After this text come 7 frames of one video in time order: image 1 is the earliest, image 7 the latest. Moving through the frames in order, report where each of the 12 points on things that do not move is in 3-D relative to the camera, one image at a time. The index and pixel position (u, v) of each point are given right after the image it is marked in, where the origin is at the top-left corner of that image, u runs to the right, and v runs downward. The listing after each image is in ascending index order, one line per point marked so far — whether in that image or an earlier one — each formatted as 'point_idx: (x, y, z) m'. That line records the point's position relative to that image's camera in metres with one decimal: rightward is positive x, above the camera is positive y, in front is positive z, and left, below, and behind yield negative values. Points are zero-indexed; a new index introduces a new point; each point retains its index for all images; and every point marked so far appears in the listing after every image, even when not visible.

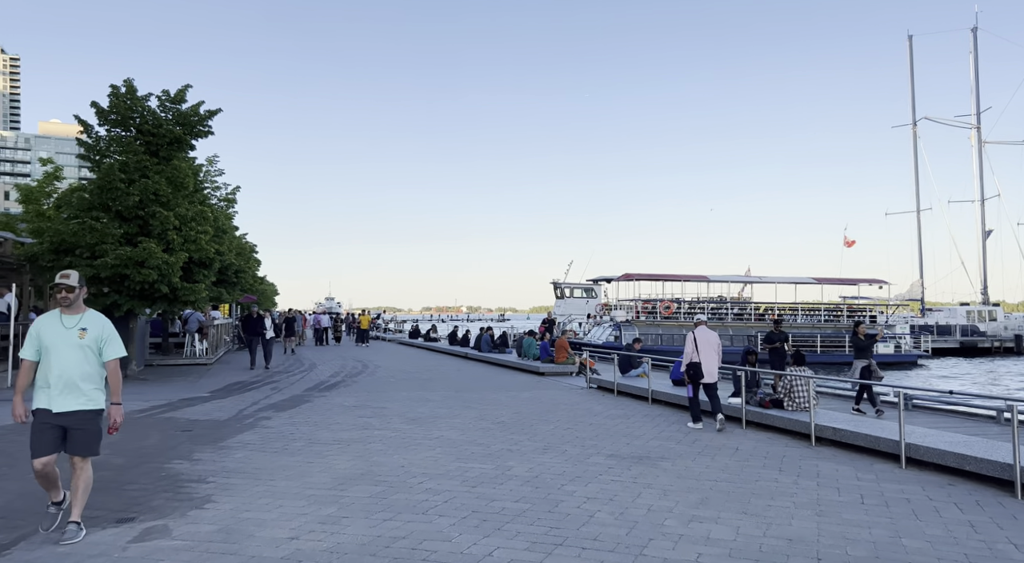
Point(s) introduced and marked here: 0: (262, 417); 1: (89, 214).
0: (-3.9, -2.1, +11.2) m
1: (-9.4, +1.5, +16.1) m
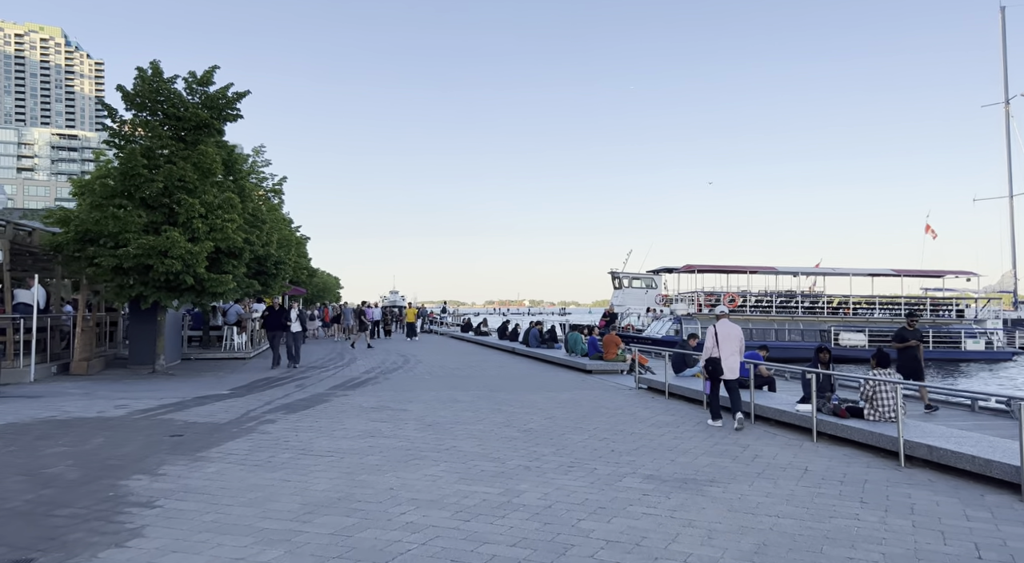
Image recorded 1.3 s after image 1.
0: (-3.4, -2.0, +10.1) m
1: (-8.6, +1.7, +15.4) m
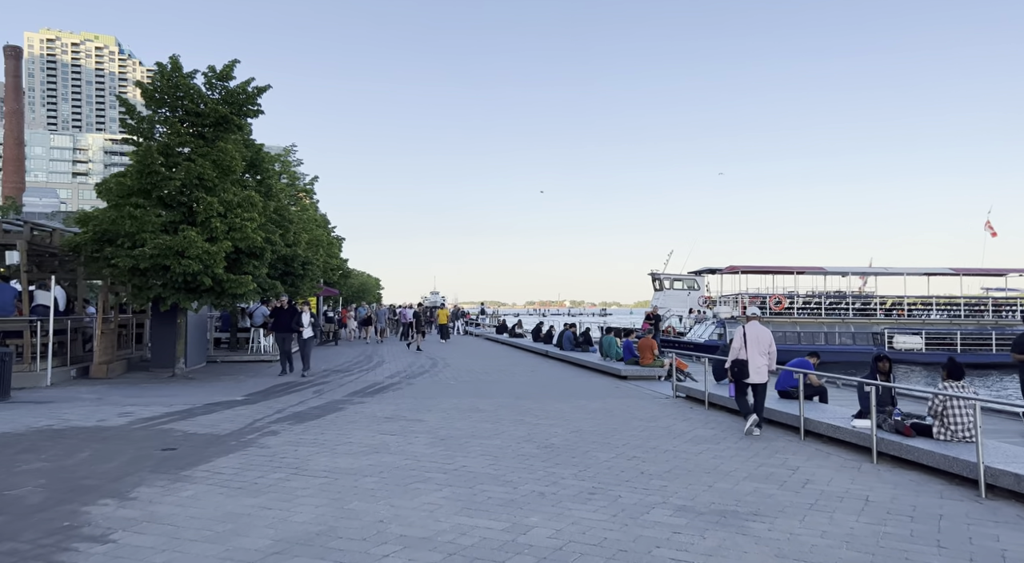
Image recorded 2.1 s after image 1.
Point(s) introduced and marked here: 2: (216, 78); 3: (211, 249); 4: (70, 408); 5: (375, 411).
0: (-3.2, -2.0, +9.4) m
1: (-8.0, +1.7, +15.0) m
2: (-6.7, +4.6, +16.3) m
3: (-6.3, +0.7, +15.1) m
4: (-7.0, -2.0, +11.5) m
5: (-2.2, -2.0, +11.4) m
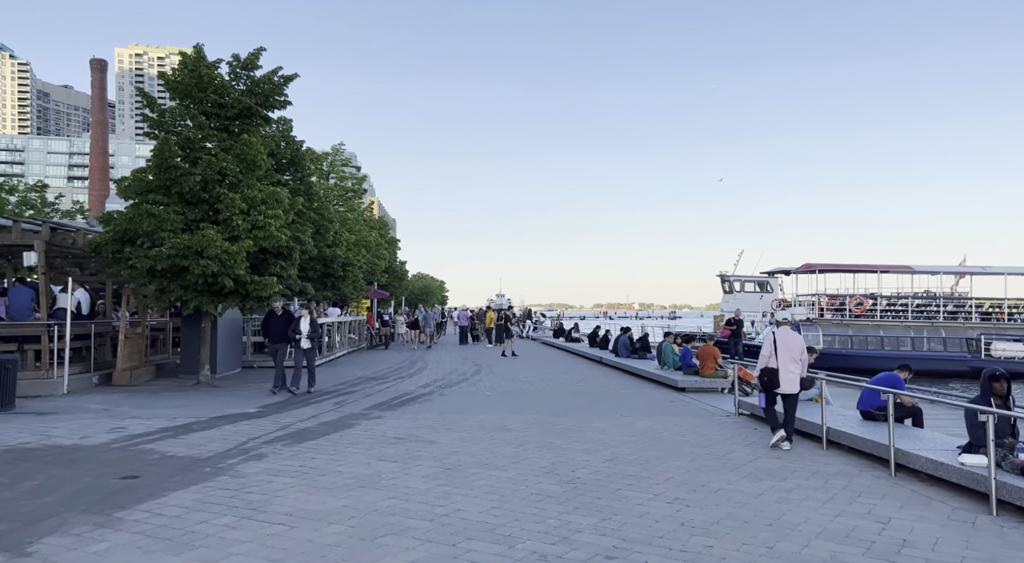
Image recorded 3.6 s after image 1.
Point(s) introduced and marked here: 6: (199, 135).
0: (-2.9, -2.0, +8.2) m
1: (-7.2, +1.6, +14.3) m
2: (-5.8, +4.6, +15.5) m
3: (-5.5, +0.6, +14.1) m
4: (-6.6, -2.0, +10.6) m
5: (-1.7, -2.1, +10.1) m
6: (-6.4, +3.0, +14.7) m
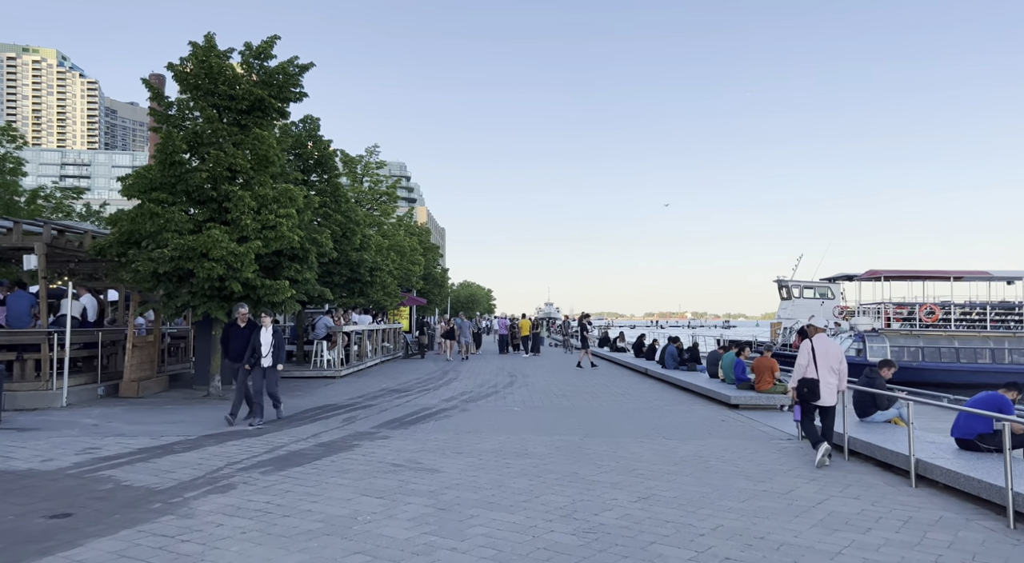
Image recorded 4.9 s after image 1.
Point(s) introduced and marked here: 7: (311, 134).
0: (-2.8, -2.0, +7.0) m
1: (-6.7, +1.6, +13.4) m
2: (-5.2, +4.5, +14.5) m
3: (-5.0, +0.6, +13.1) m
4: (-6.3, -2.1, +9.6) m
5: (-1.5, -2.1, +8.7) m
6: (-5.8, +2.9, +13.8) m
7: (-5.4, +4.0, +19.4) m
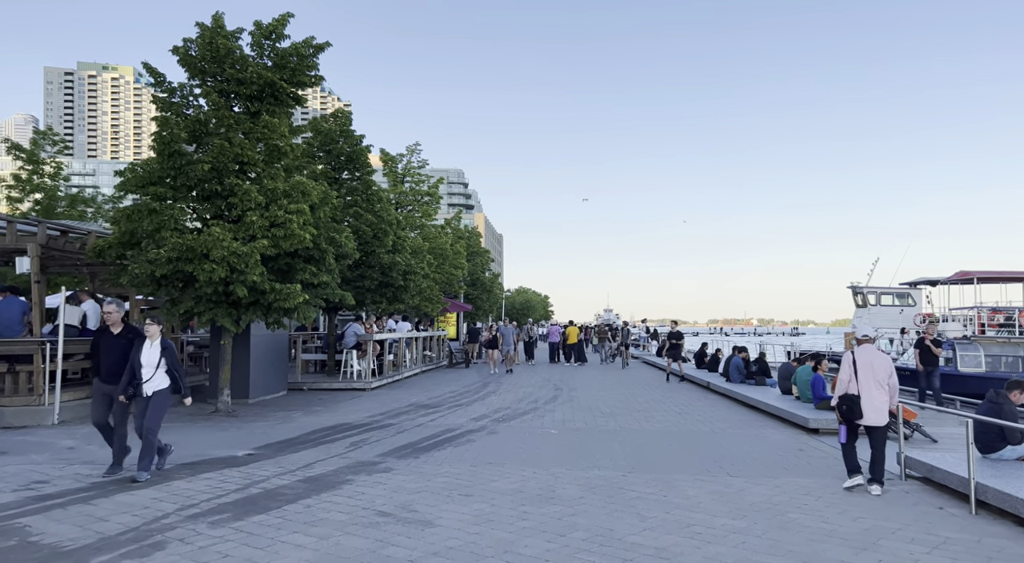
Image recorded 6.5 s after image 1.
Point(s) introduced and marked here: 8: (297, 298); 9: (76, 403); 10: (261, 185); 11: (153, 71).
0: (-2.7, -2.0, +5.4) m
1: (-6.1, +1.5, +12.2) m
2: (-4.5, +4.4, +13.2) m
3: (-4.4, +0.5, +11.7) m
4: (-6.0, -2.1, +8.4) m
5: (-1.3, -2.1, +7.1) m
6: (-5.2, +2.8, +12.5) m
7: (-4.3, +3.9, +18.1) m
8: (-3.7, -0.3, +12.4) m
9: (-7.4, -2.1, +12.3) m
10: (-4.3, +1.7, +12.3) m
11: (-6.3, +3.6, +12.7) m
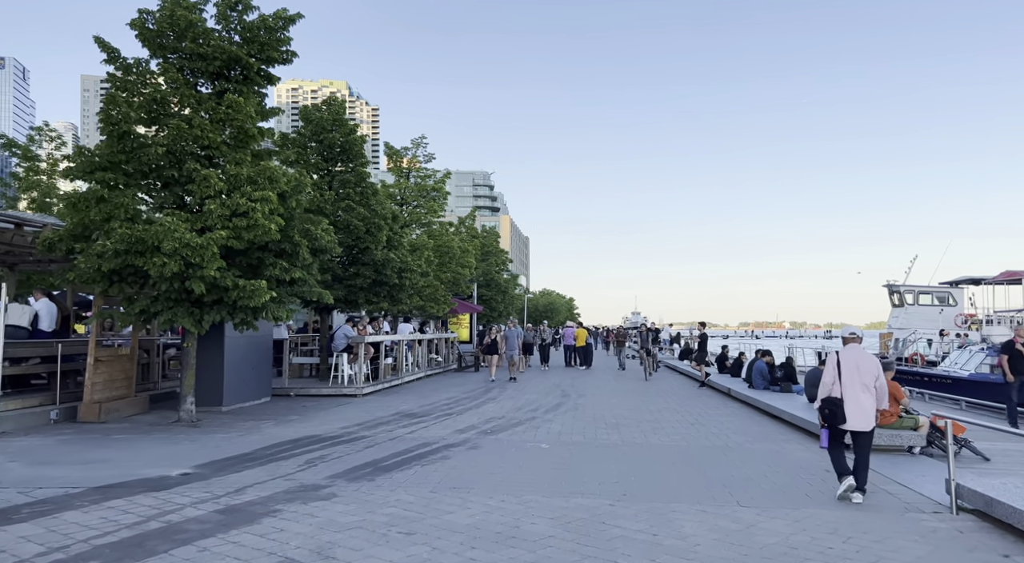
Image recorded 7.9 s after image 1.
0: (-3.2, -1.9, +4.2) m
1: (-6.3, +1.5, +11.0) m
2: (-4.7, +4.5, +12.0) m
3: (-4.6, +0.6, +10.5) m
4: (-6.3, -2.0, +7.2) m
5: (-1.6, -2.0, +5.8) m
6: (-5.3, +2.9, +11.3) m
7: (-4.3, +3.9, +16.9) m
8: (-3.9, -0.2, +11.2) m
9: (-7.6, -2.0, +11.2) m
10: (-4.5, +1.7, +11.2) m
11: (-6.4, +3.7, +11.6) m
